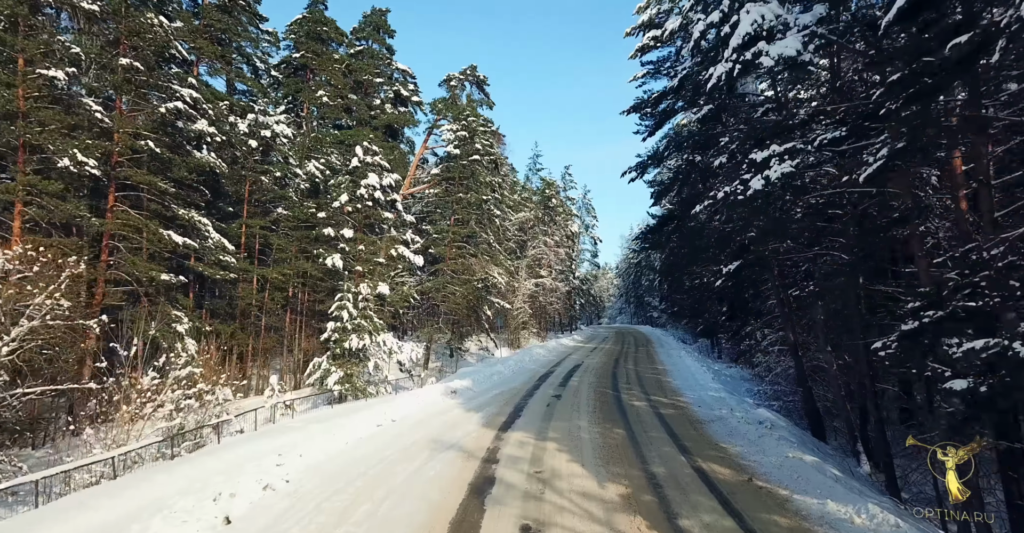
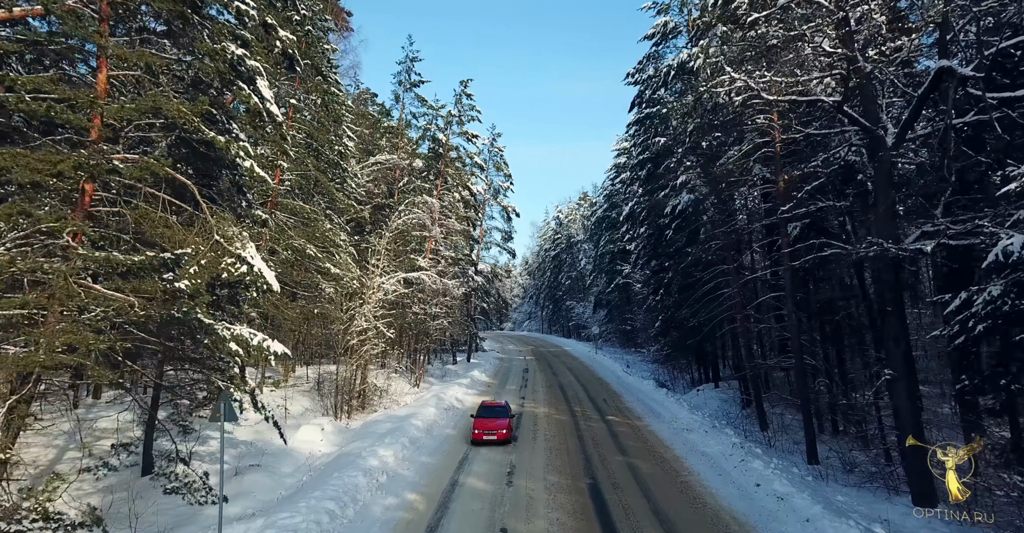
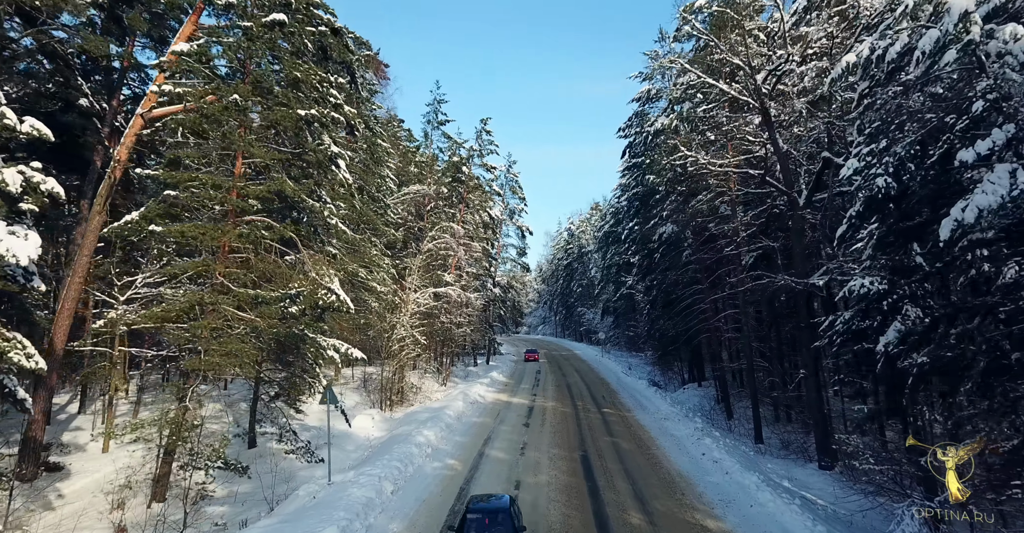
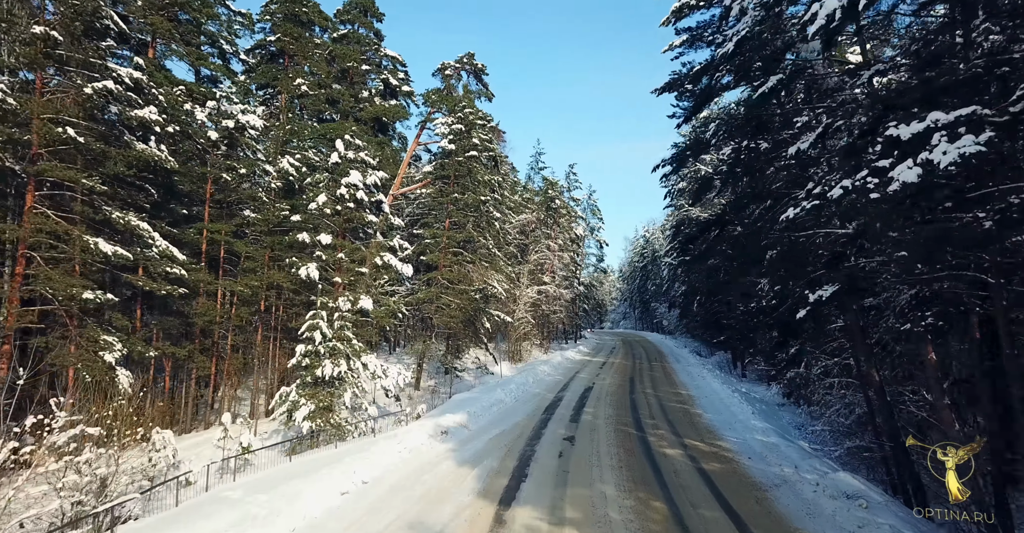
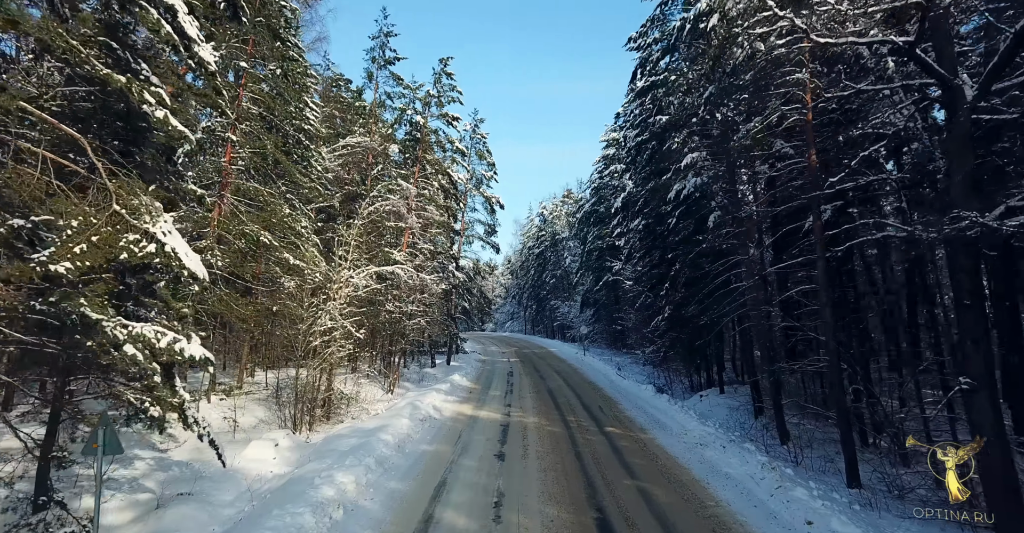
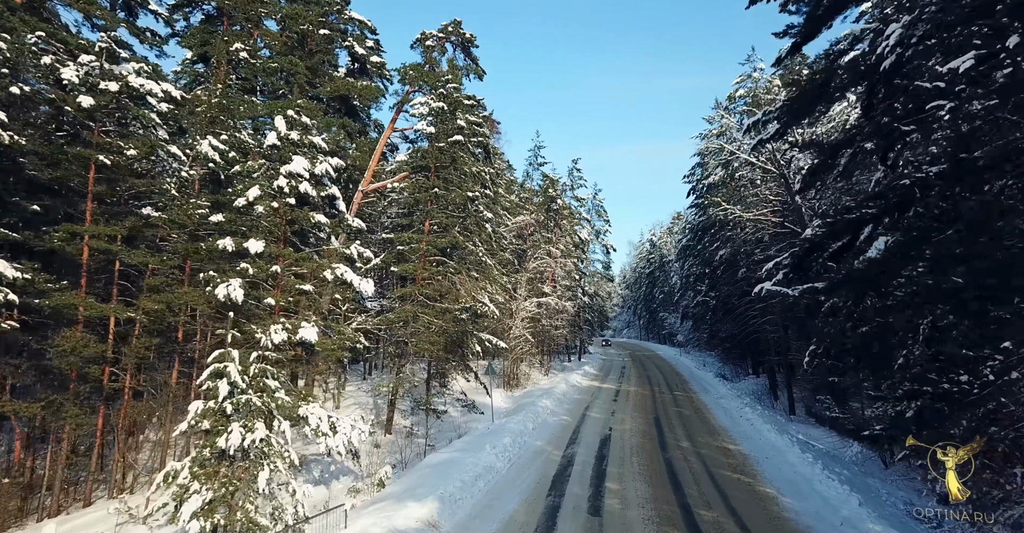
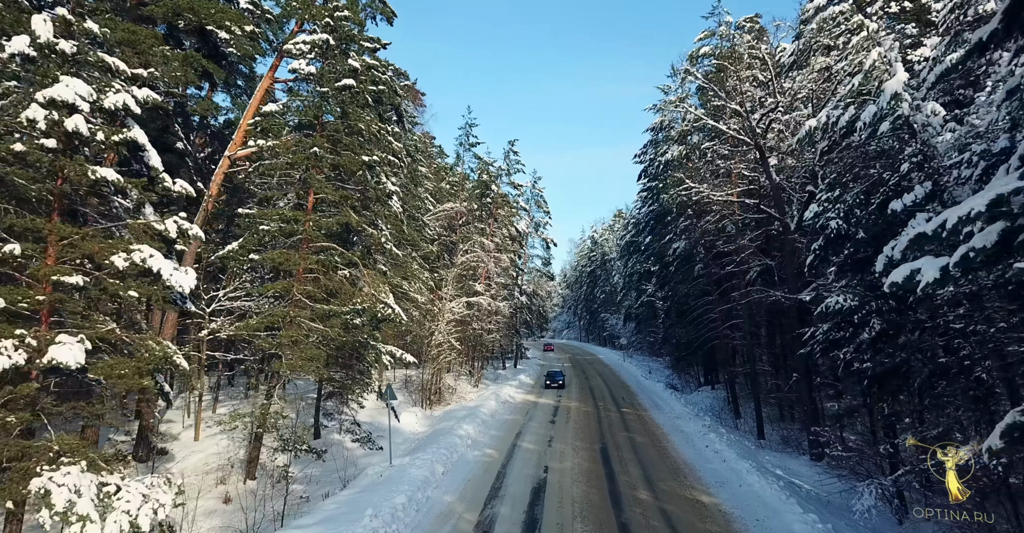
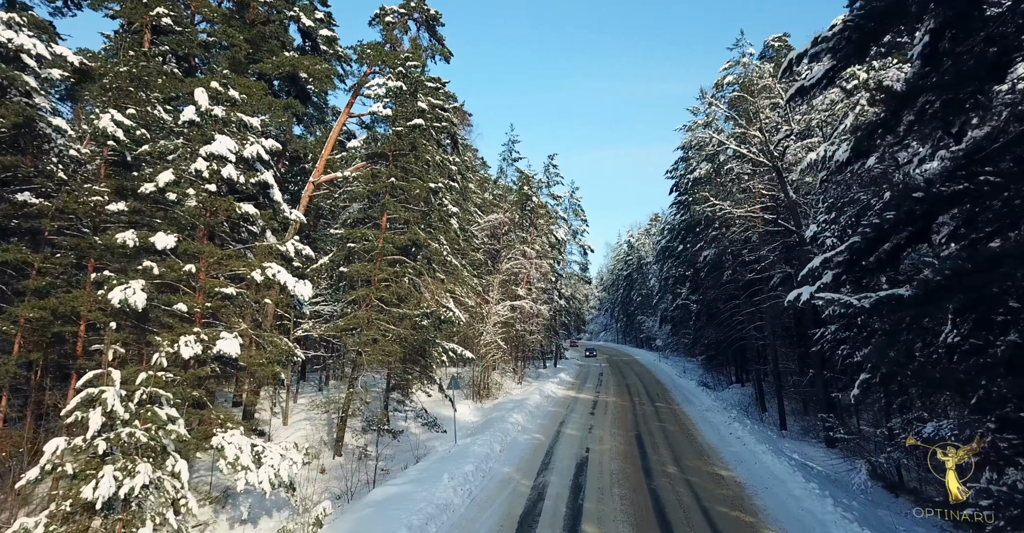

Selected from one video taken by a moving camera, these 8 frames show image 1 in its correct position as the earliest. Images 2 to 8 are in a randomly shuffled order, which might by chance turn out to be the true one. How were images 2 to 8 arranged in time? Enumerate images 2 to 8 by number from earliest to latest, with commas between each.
4, 6, 8, 7, 3, 2, 5
